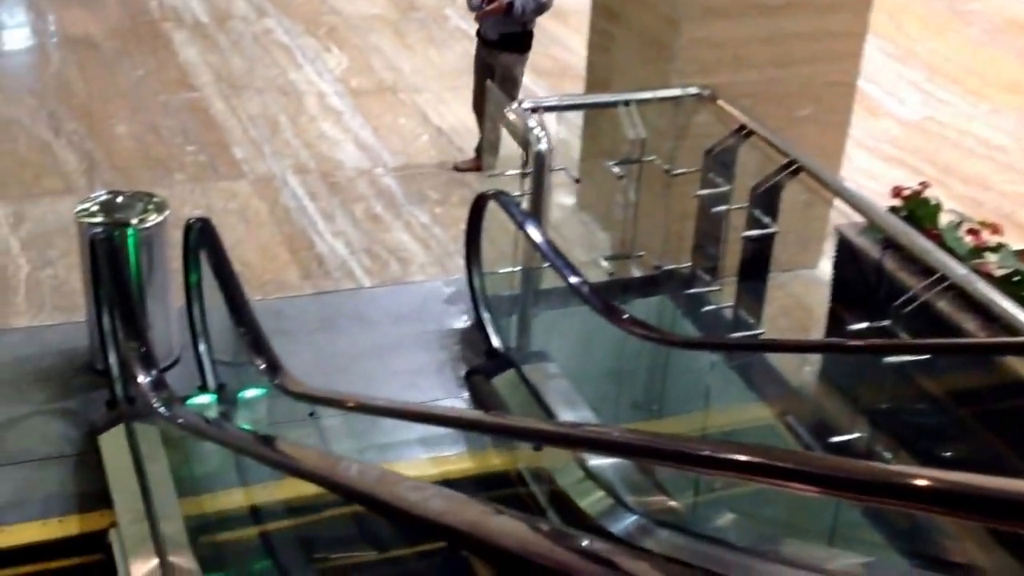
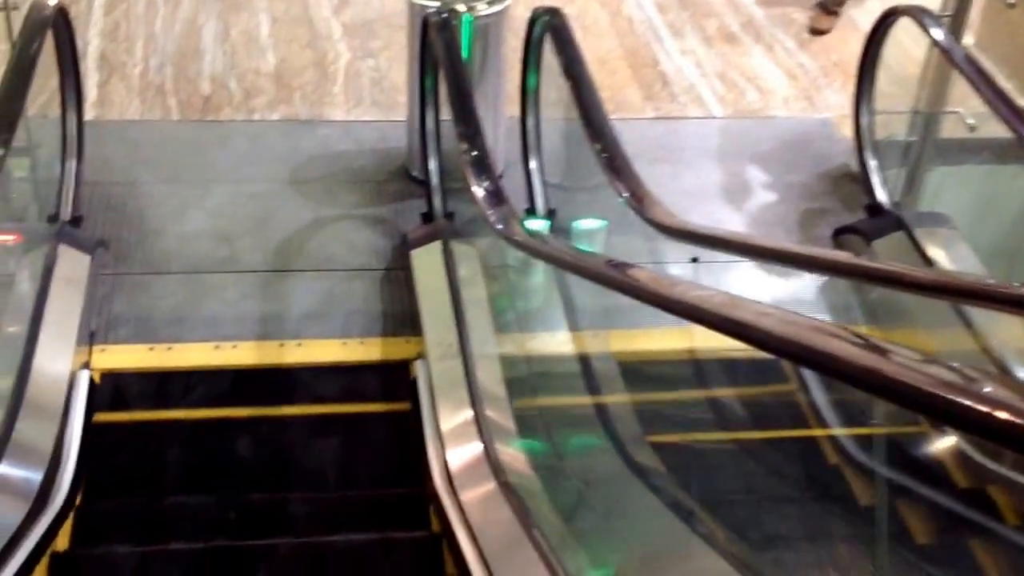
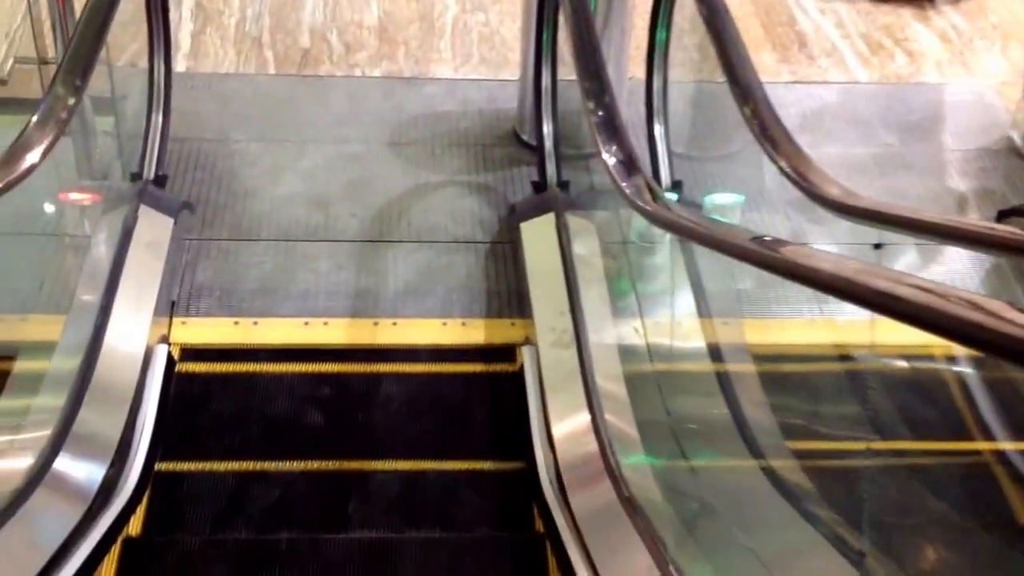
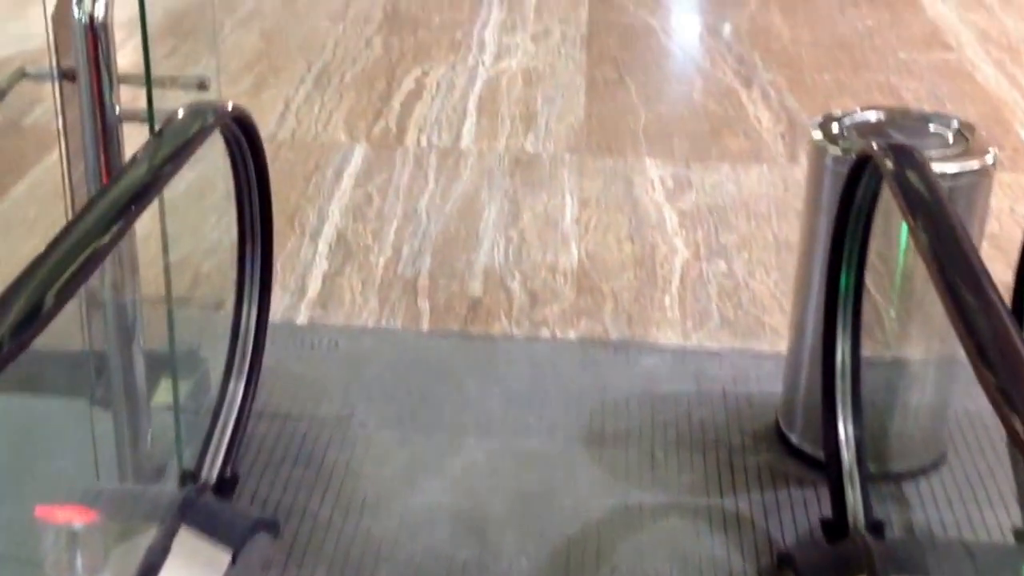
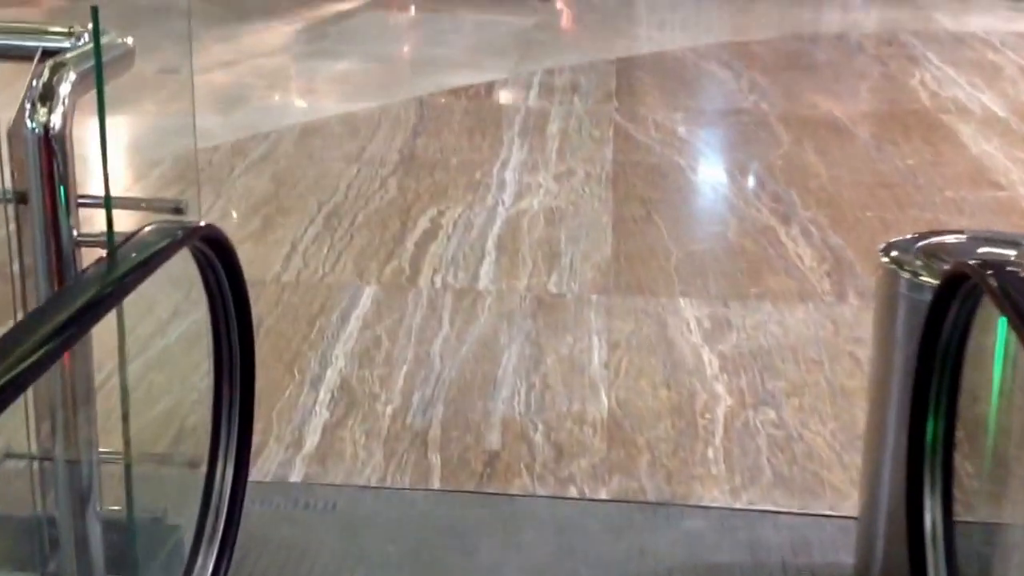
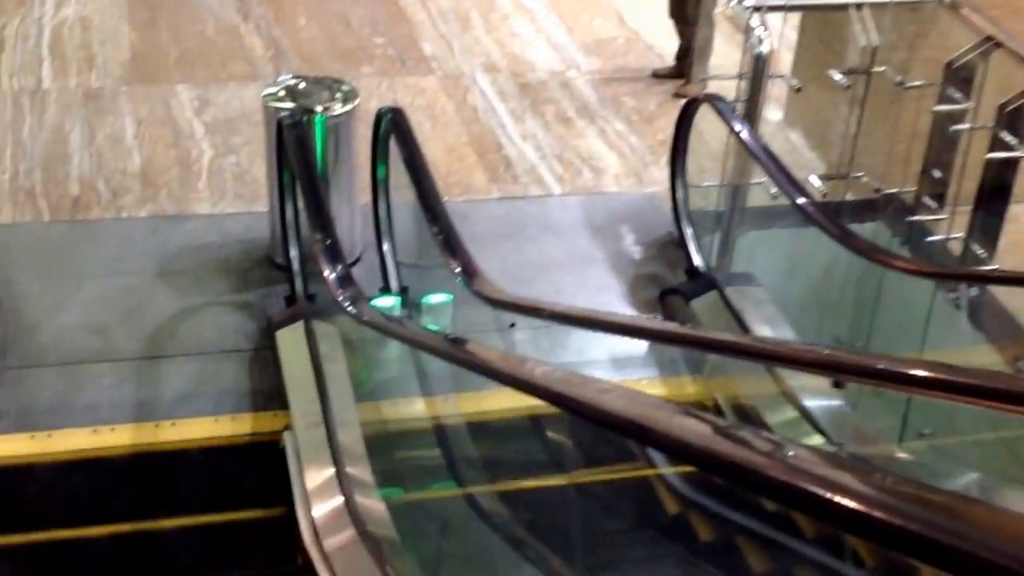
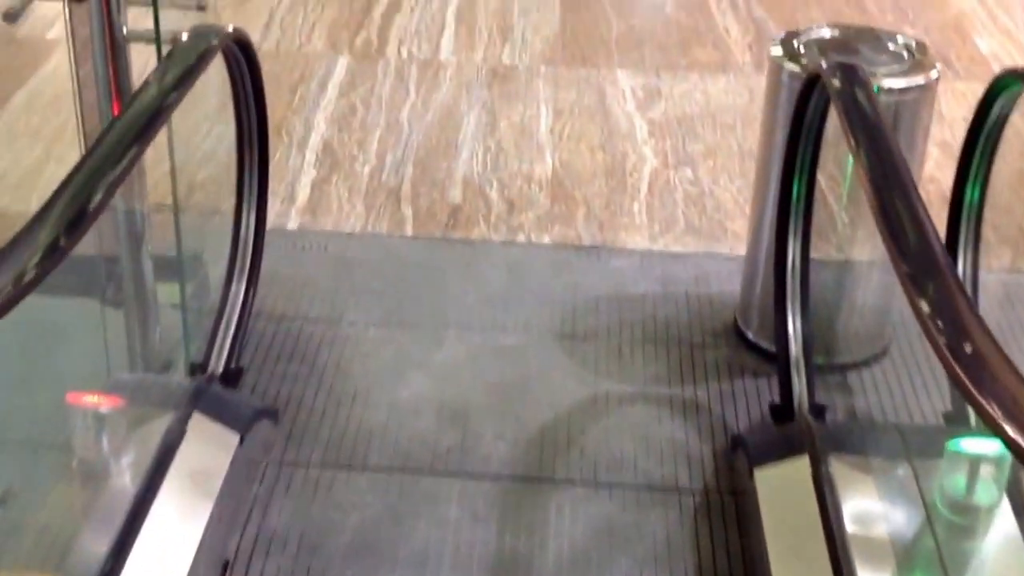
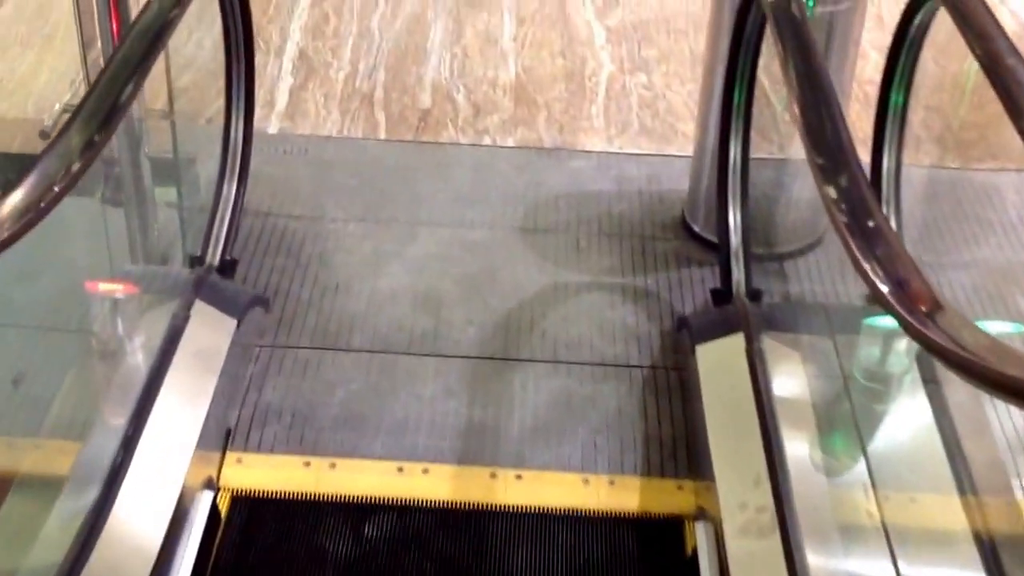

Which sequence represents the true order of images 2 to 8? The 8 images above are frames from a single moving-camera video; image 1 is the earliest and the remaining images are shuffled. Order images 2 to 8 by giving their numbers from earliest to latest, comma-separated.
6, 2, 3, 8, 7, 4, 5
